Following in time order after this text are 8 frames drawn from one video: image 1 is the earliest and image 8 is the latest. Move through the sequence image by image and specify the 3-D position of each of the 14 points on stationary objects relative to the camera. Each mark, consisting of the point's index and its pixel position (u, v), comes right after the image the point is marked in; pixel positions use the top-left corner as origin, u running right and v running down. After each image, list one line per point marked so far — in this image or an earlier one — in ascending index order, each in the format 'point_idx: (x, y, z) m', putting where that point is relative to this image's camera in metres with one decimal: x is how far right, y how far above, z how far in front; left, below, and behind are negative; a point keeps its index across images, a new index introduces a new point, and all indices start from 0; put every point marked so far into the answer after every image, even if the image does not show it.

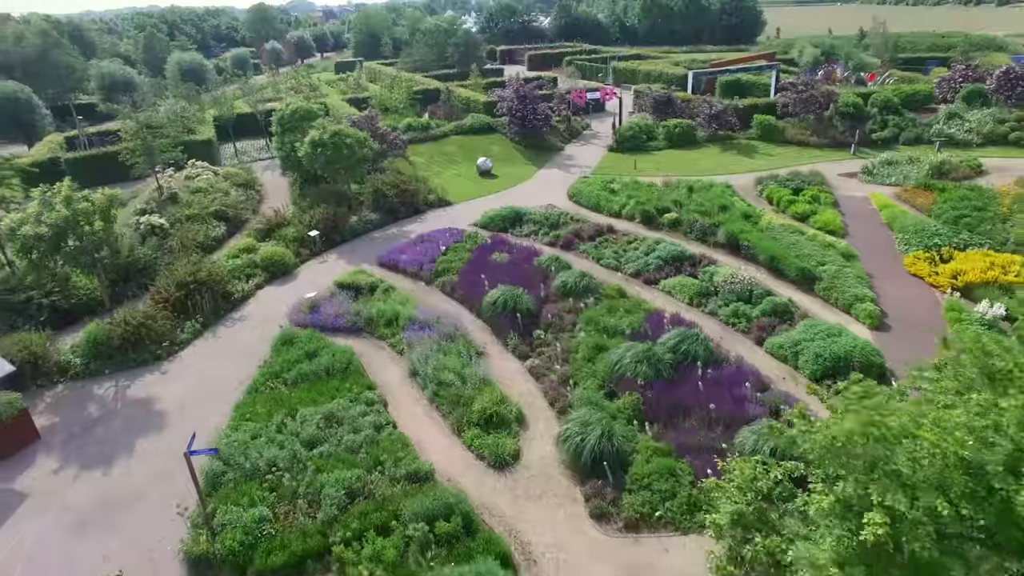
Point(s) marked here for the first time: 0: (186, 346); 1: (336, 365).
0: (-9.9, -1.8, +17.8) m
1: (-4.6, -2.0, +15.6) m
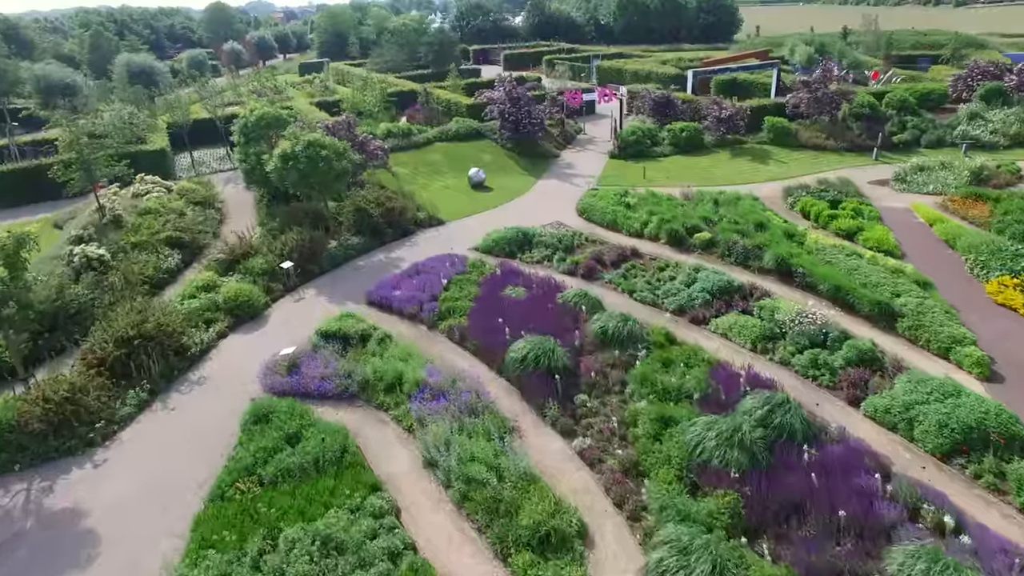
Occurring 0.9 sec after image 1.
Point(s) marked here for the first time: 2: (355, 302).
0: (-9.1, -3.2, +13.9) m
1: (-3.7, -3.4, +12.0) m
2: (-5.0, -0.5, +18.8) m
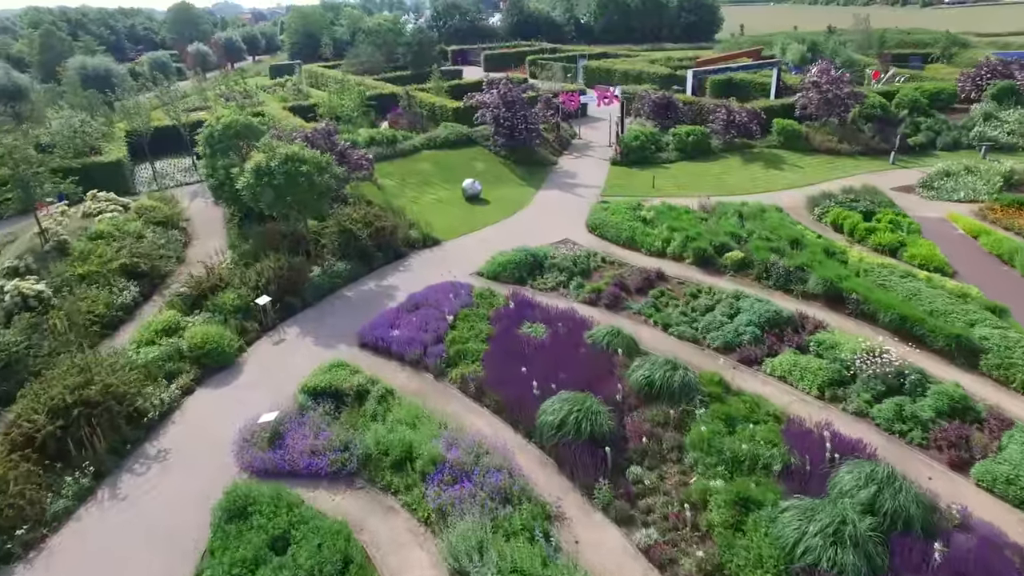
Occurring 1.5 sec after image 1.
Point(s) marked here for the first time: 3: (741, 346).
0: (-8.4, -4.4, +11.0) m
1: (-2.9, -4.4, +9.3) m
2: (-4.5, -1.5, +16.1) m
3: (+5.8, -1.5, +15.0) m
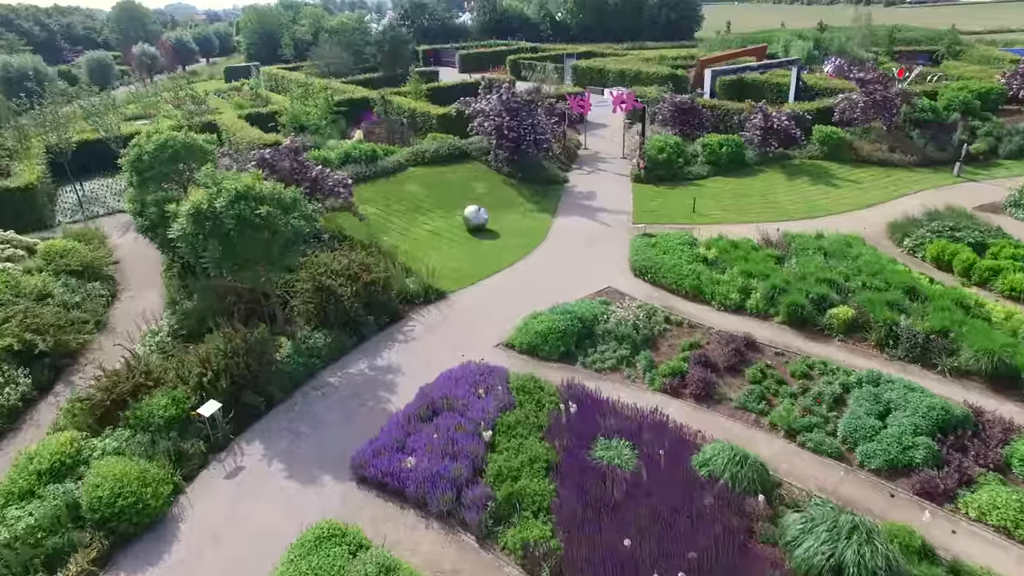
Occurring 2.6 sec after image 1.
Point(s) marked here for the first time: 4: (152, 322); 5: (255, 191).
0: (-6.8, -6.4, +5.6) m
1: (-1.2, -6.3, +4.2) m
2: (-3.3, -3.5, +10.9) m
3: (+7.1, -3.1, +10.3) m
4: (-9.9, -0.9, +16.2) m
5: (-5.8, +2.2, +13.4) m
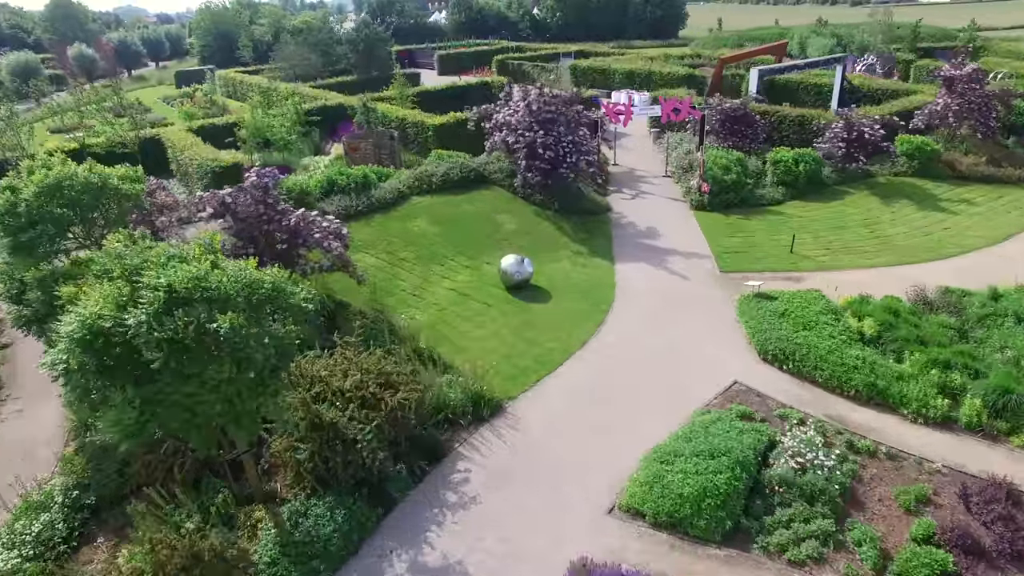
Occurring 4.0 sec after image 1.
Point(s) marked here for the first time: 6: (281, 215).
0: (-4.2, -8.6, -0.3) m
1: (+1.4, -8.3, -1.4) m
2: (-1.1, -5.6, +5.2) m
3: (+9.2, -4.9, +5.2) m
4: (-8.0, -3.2, +10.1) m
5: (-3.9, 0.0, +7.5) m
6: (-5.1, +1.5, +13.4) m
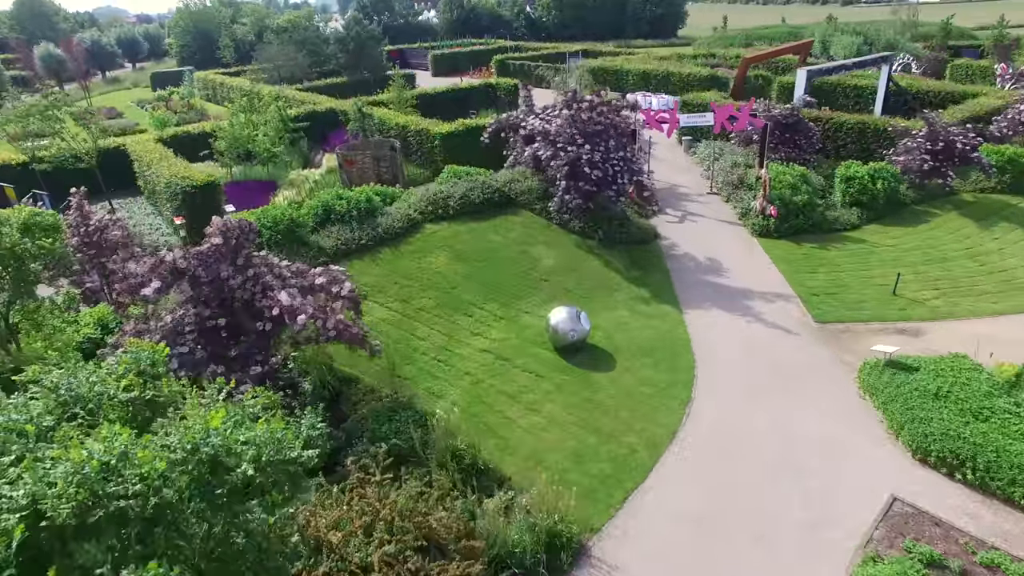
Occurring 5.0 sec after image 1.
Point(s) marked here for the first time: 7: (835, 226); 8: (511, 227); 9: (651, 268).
0: (-2.7, -9.9, -3.8) m
1: (+2.9, -9.6, -4.8) m
2: (+0.3, -6.9, +1.8) m
3: (+10.6, -6.1, +2.0) m
4: (-6.8, -4.6, +6.6) m
5: (-2.7, -1.3, +4.1) m
6: (-4.0, +0.2, +9.9) m
7: (+9.9, +2.0, +18.2) m
8: (0.0, +1.7, +16.6) m
9: (+3.8, +0.6, +16.1) m
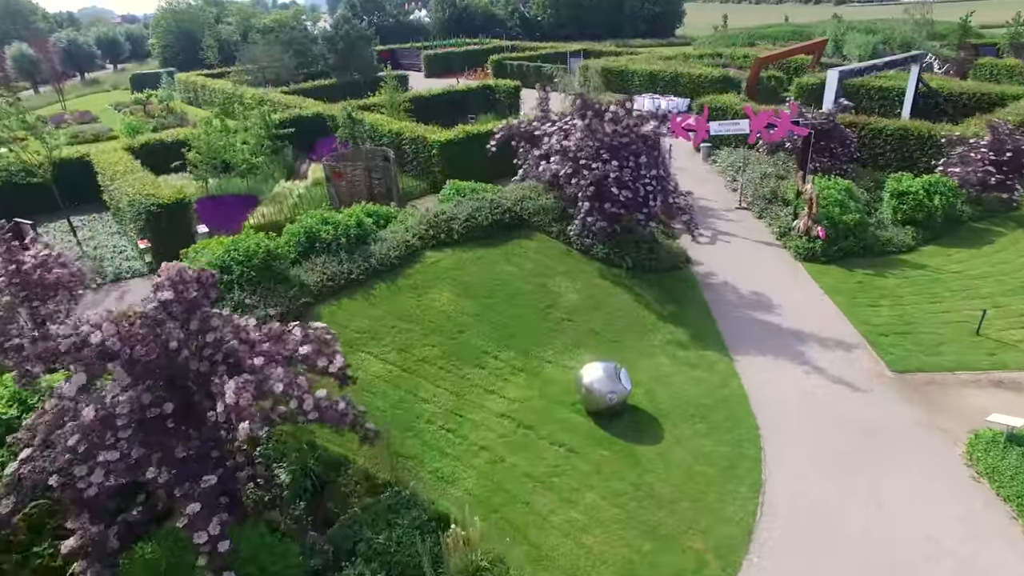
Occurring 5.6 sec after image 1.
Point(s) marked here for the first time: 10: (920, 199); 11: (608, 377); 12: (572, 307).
0: (-2.0, -10.8, -6.1) m
1: (+3.6, -10.4, -7.0) m
2: (+0.9, -7.7, -0.4) m
3: (+11.2, -7.0, -0.1) m
4: (-6.3, -5.5, +4.2) m
5: (-2.1, -2.2, +1.8) m
6: (-3.6, -0.7, +7.6) m
7: (+10.2, +1.2, +16.1) m
8: (+0.3, +0.8, +14.4) m
9: (+4.1, -0.3, +13.9) m
10: (+11.5, +2.6, +16.7) m
11: (+1.7, -1.7, +10.1) m
12: (+1.3, -0.3, +13.1) m
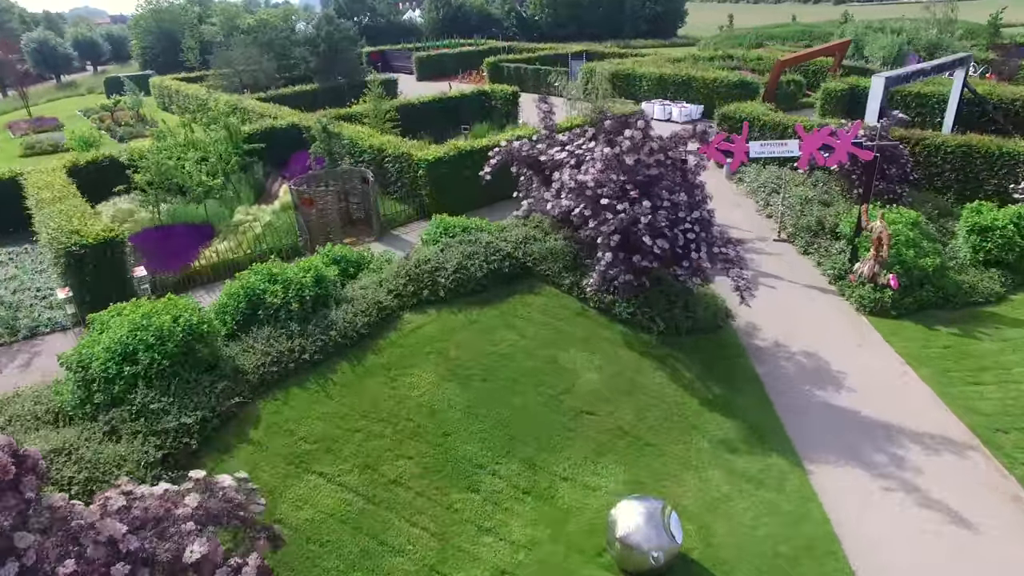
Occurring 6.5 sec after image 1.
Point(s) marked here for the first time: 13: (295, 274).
0: (-1.8, -12.2, -9.1) m
1: (+3.8, -11.8, -10.0) m
2: (+1.0, -9.1, -3.5) m
3: (+11.3, -8.3, -3.1) m
4: (-6.2, -6.9, +1.2) m
5: (-2.0, -3.6, -1.3) m
6: (-3.5, -2.1, +4.5) m
7: (+10.2, -0.1, +13.1) m
8: (+0.3, -0.5, +11.4) m
9: (+4.1, -1.6, +10.9) m
10: (+11.5, +1.3, +13.8) m
11: (+1.8, -3.0, +7.1) m
12: (+1.3, -1.7, +10.0) m
13: (-4.1, +0.3, +11.1) m
